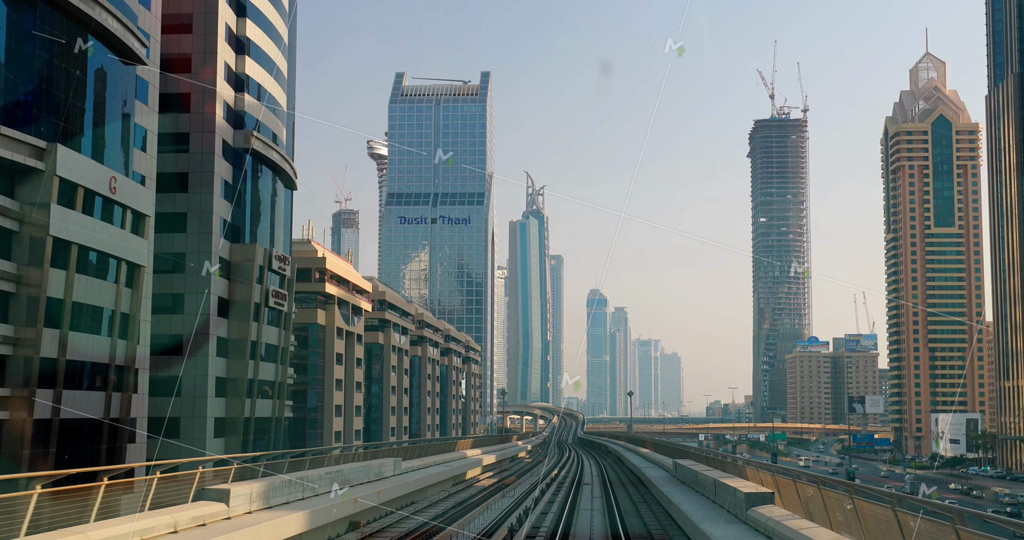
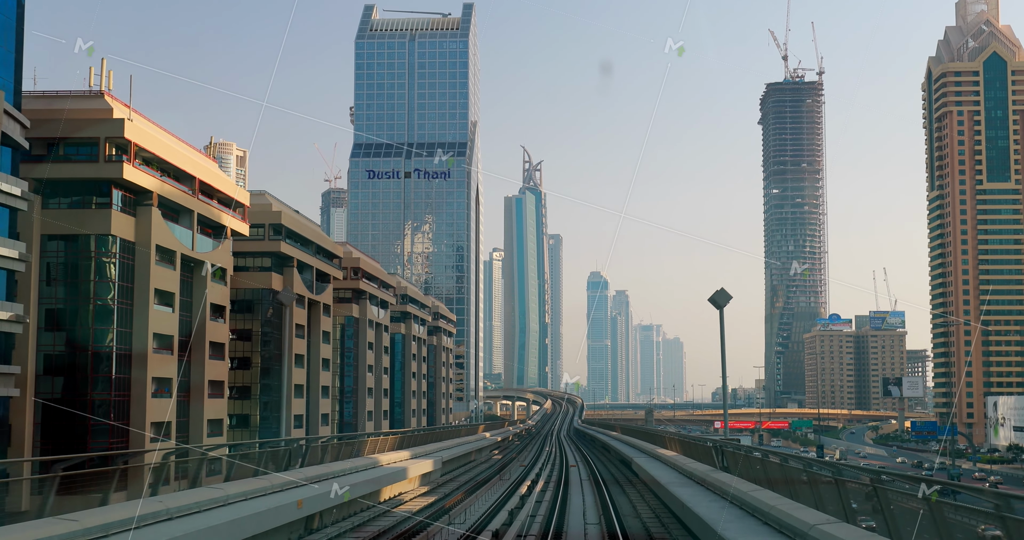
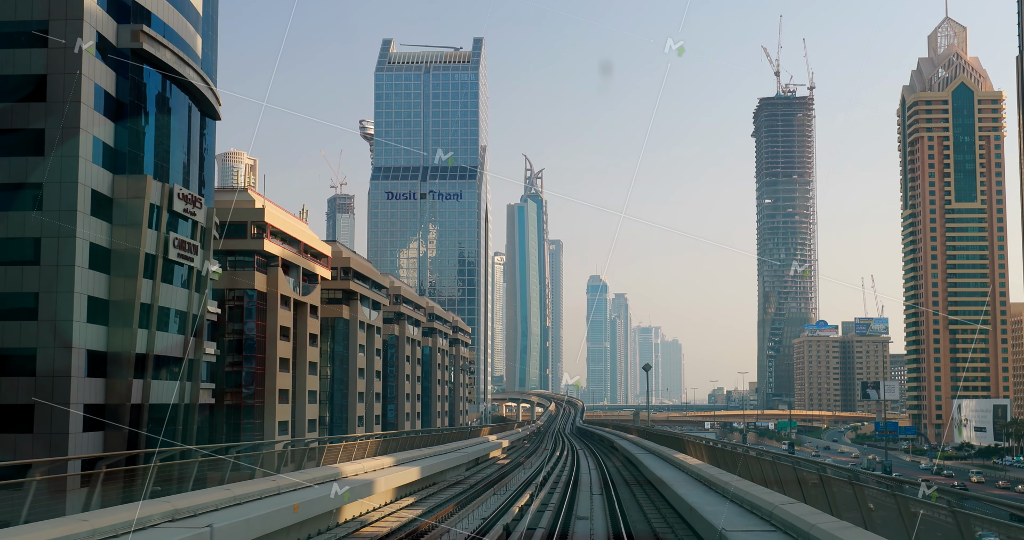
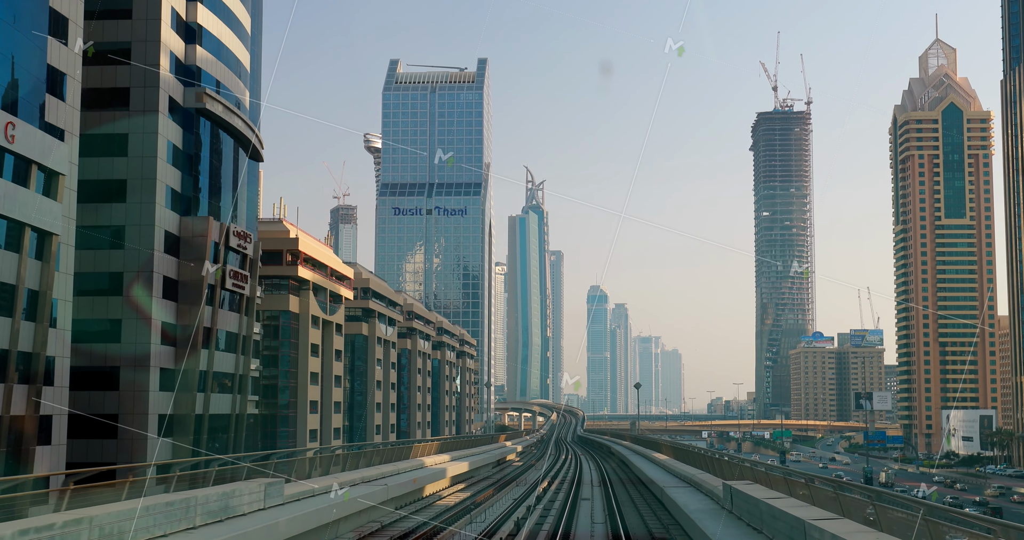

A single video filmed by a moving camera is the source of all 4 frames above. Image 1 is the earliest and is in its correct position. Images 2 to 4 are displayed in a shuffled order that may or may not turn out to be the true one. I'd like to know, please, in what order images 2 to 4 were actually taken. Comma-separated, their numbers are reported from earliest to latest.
4, 3, 2
